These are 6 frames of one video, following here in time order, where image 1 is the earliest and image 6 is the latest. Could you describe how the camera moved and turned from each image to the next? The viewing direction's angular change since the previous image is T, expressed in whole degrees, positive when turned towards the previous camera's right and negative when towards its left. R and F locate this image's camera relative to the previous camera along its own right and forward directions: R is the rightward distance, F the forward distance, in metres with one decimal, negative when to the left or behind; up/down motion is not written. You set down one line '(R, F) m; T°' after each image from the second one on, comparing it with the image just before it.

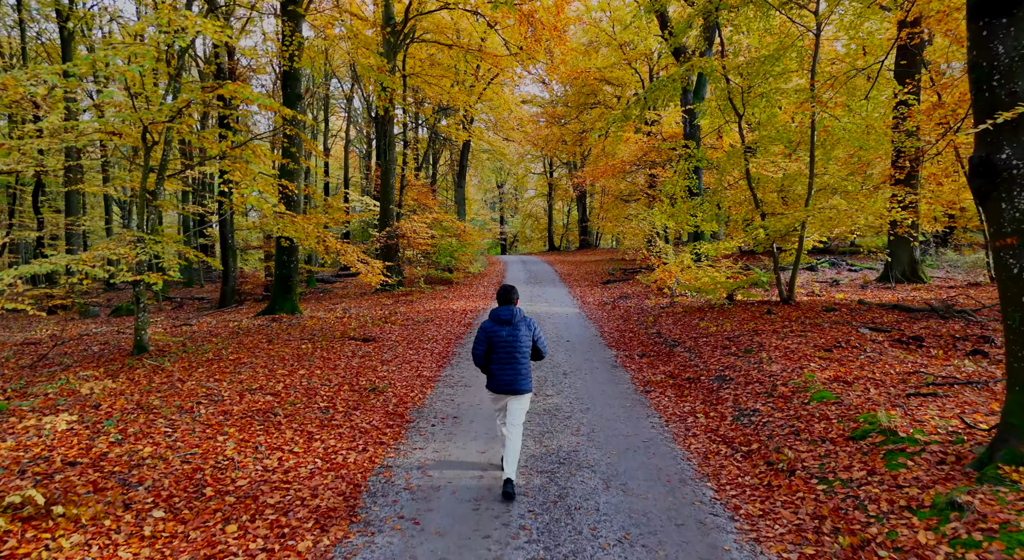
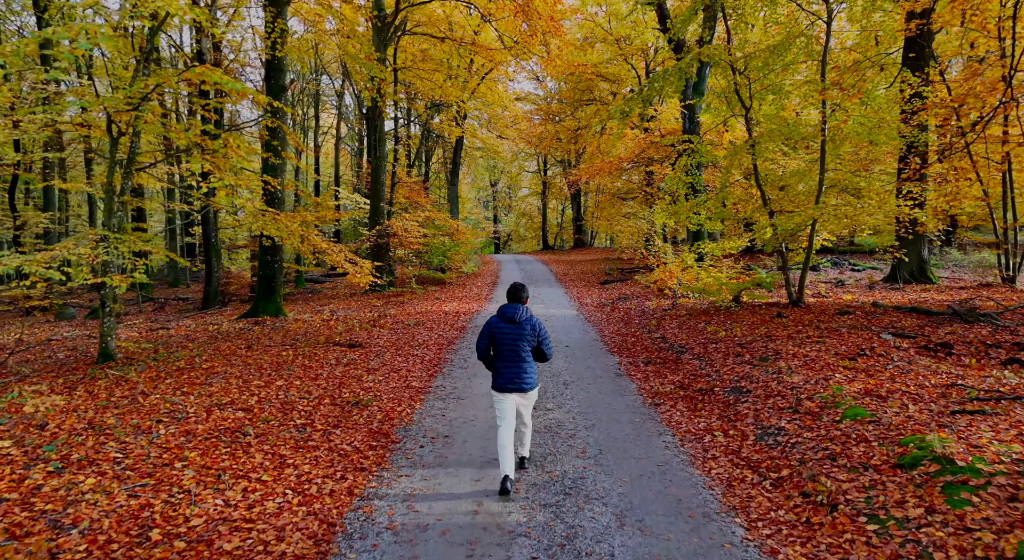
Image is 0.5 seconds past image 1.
(0.0, +0.8) m; +1°
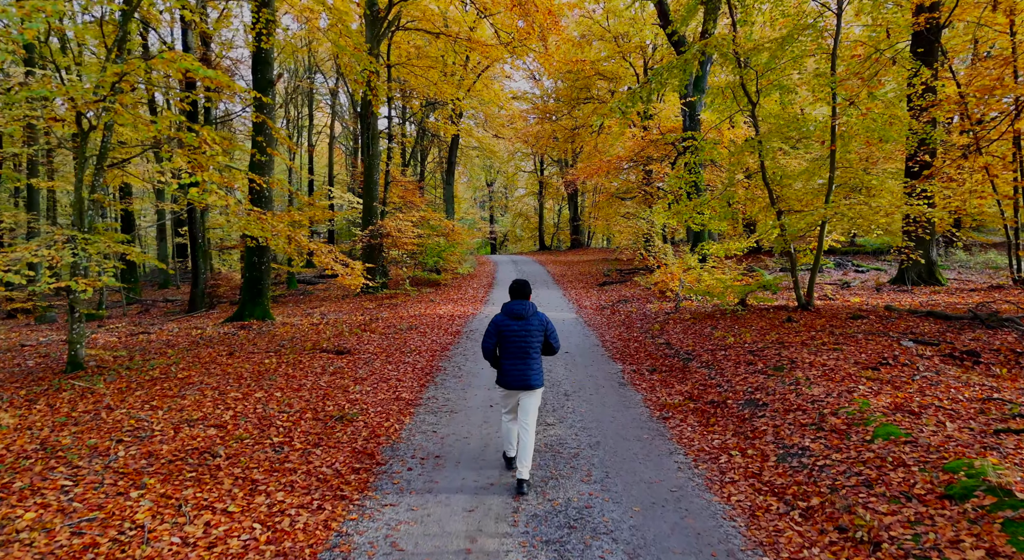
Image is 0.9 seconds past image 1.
(0.0, +0.6) m; 0°
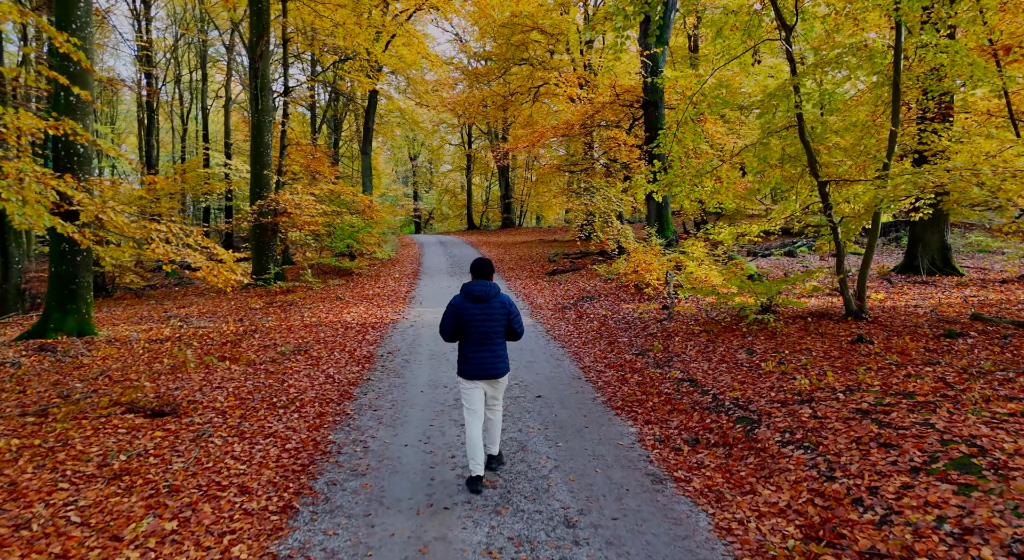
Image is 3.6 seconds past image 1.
(-0.2, +4.4) m; +7°
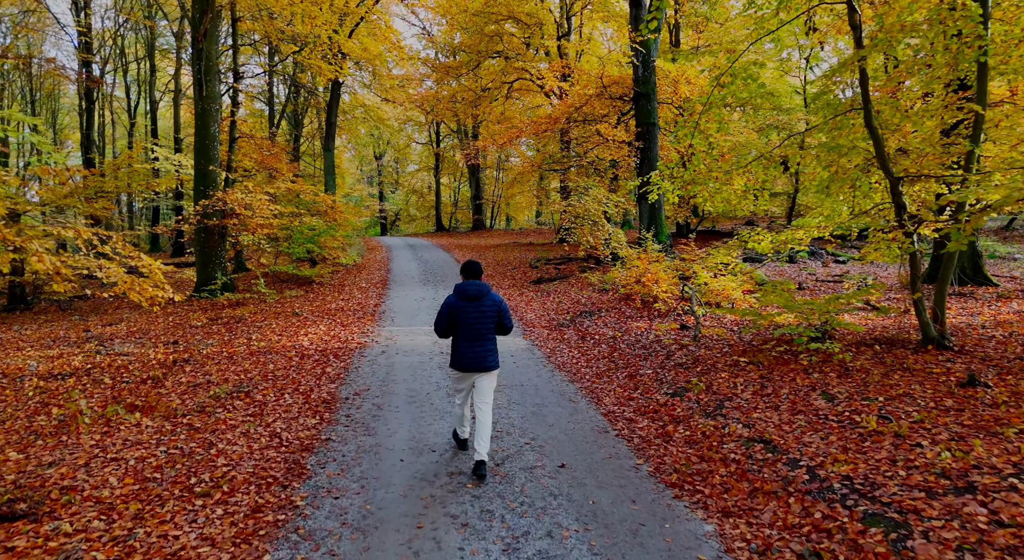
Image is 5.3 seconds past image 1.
(-0.4, +2.1) m; +3°
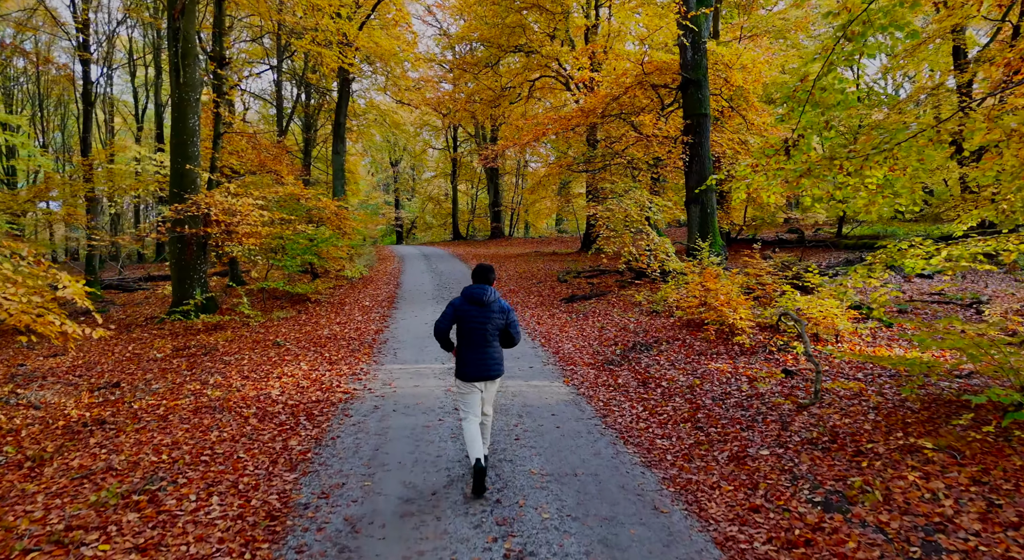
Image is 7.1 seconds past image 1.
(-0.3, +2.8) m; -1°
